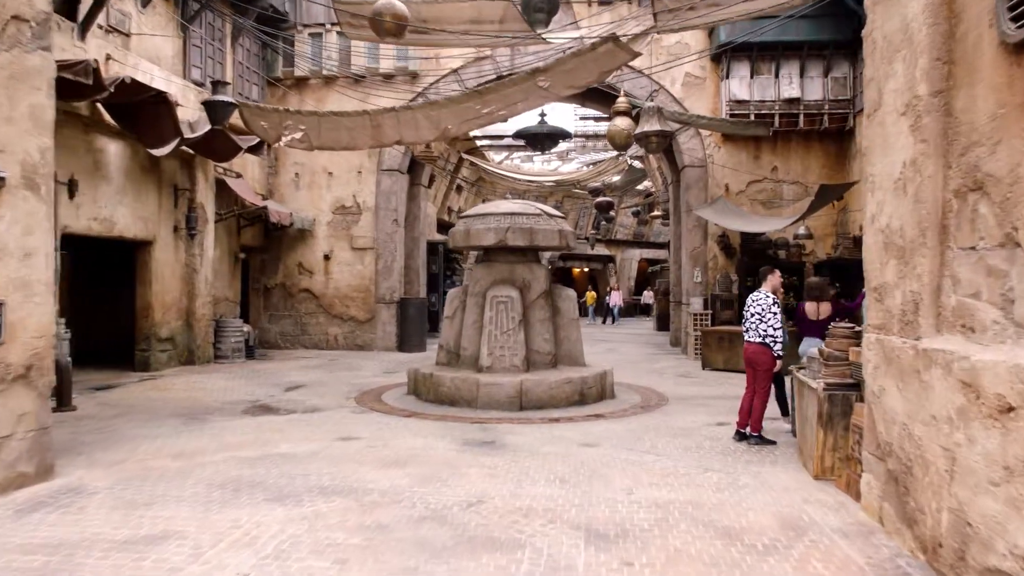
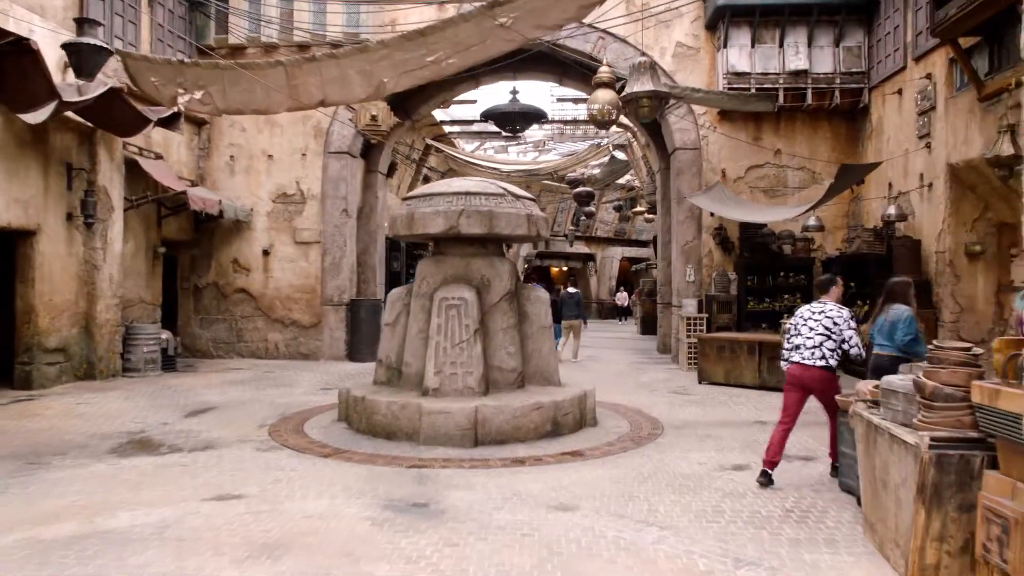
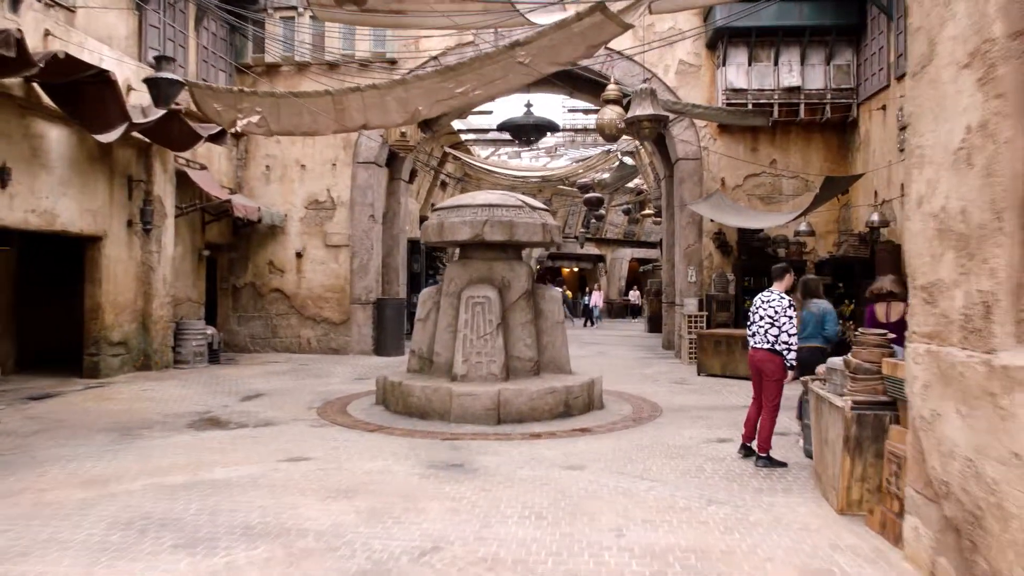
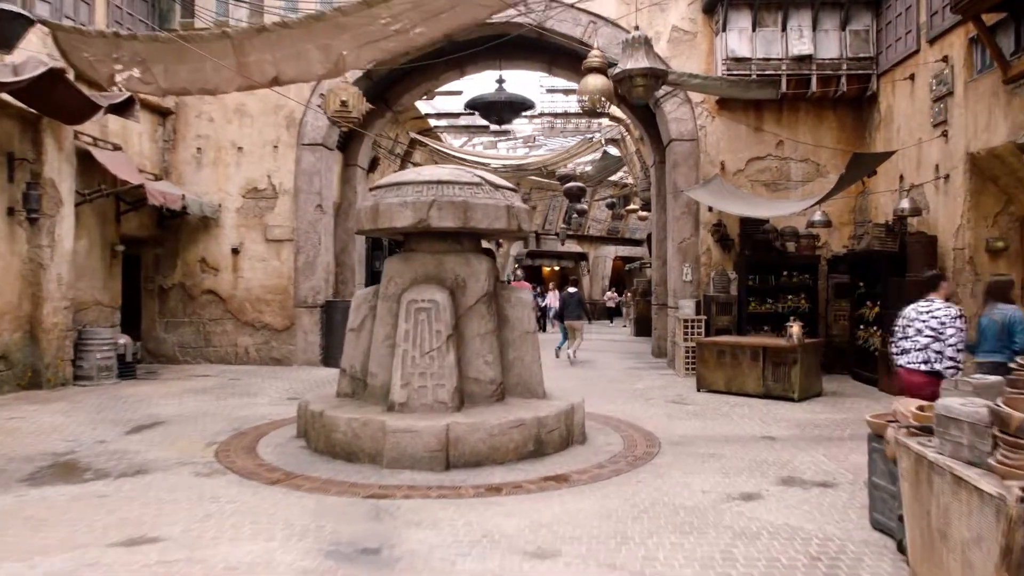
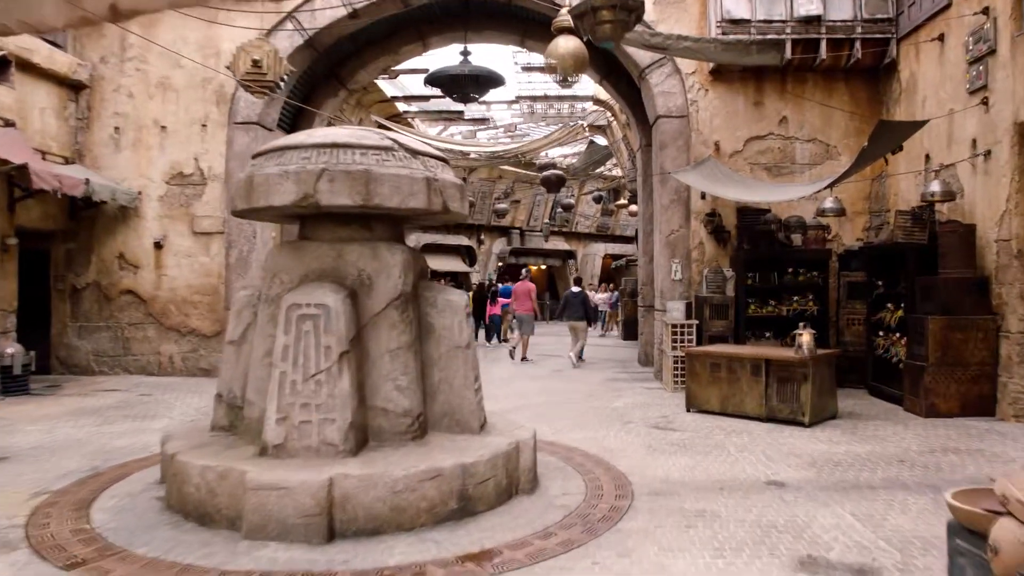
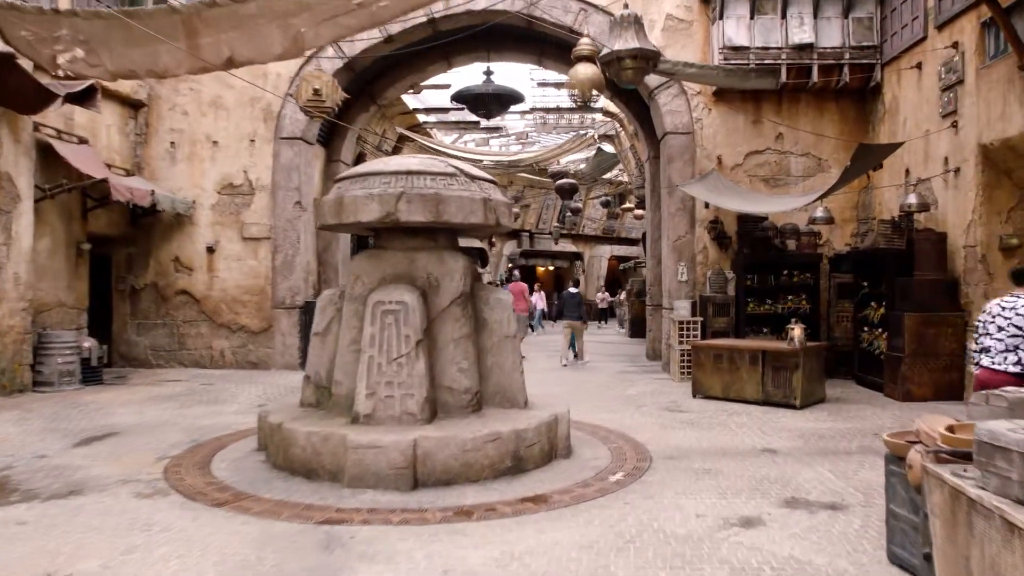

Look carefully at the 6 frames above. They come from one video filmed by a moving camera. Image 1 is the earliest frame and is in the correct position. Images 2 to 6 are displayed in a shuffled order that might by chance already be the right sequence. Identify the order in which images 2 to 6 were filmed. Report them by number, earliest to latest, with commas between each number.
3, 2, 4, 6, 5
